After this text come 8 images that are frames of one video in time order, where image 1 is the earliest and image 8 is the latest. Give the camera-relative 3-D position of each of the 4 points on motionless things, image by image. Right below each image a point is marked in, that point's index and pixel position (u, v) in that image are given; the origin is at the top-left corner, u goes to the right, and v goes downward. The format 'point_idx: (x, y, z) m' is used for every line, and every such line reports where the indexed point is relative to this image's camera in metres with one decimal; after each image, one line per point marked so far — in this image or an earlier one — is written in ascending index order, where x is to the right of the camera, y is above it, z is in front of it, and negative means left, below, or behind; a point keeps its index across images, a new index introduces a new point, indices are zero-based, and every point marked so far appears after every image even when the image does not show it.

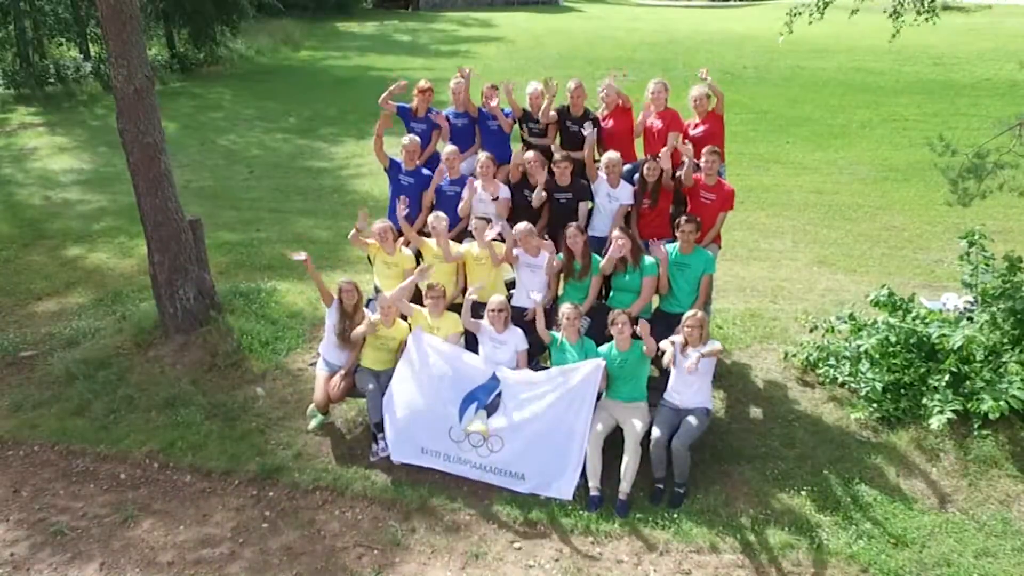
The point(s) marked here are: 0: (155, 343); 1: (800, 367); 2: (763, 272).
0: (-2.3, -0.4, +7.1) m
1: (+1.7, -0.5, +6.5) m
2: (+2.0, +0.1, +8.7) m
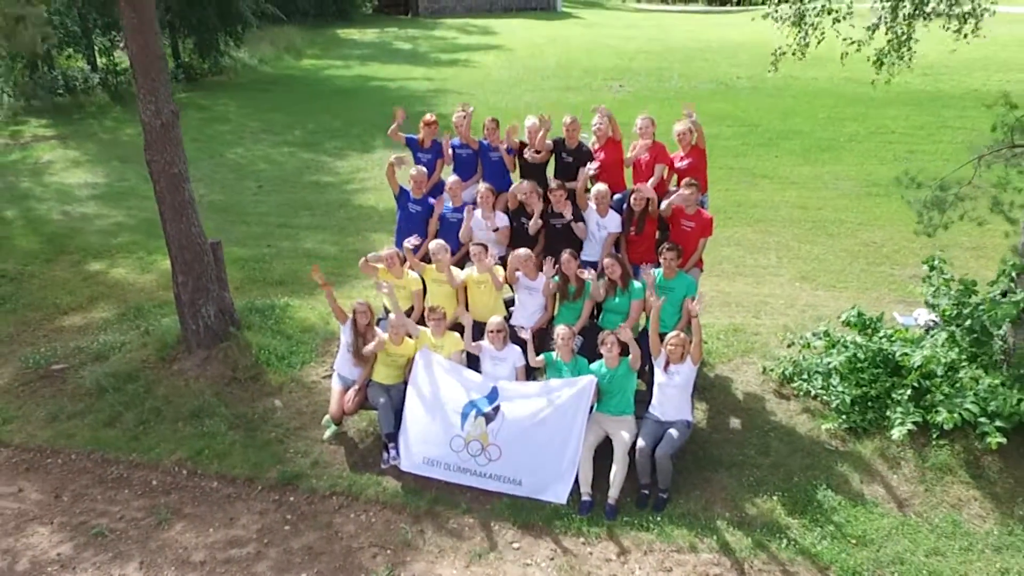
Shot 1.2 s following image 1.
0: (-2.3, -0.5, +7.6) m
1: (+1.7, -0.6, +7.0) m
2: (+2.0, 0.0, +9.2) m
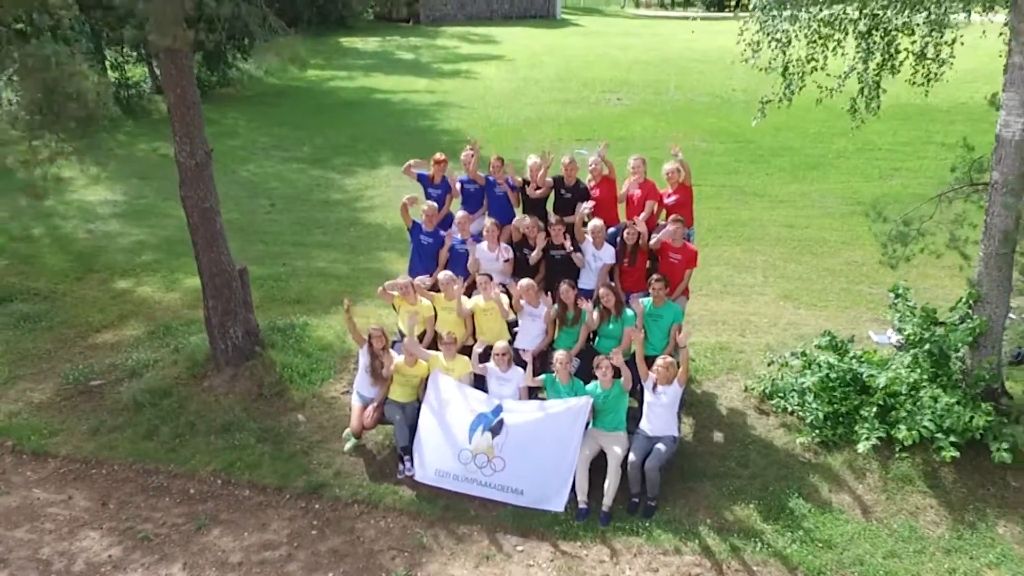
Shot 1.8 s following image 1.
0: (-2.3, -0.6, +8.3) m
1: (+1.7, -0.7, +7.6) m
2: (+2.0, -0.1, +9.9) m
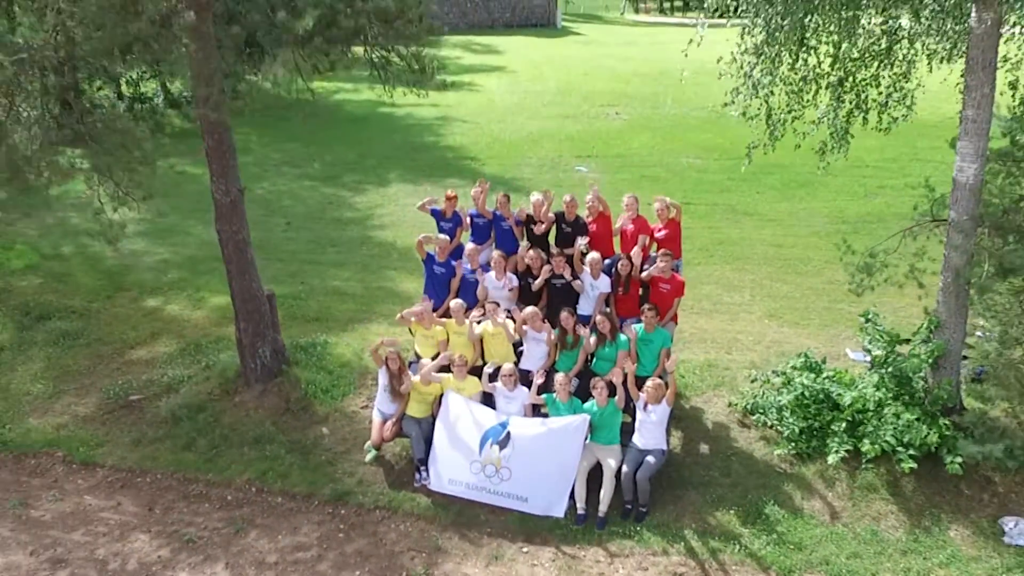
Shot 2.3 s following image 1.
0: (-2.3, -0.8, +9.0) m
1: (+1.7, -0.9, +8.4) m
2: (+2.0, -0.3, +10.6) m
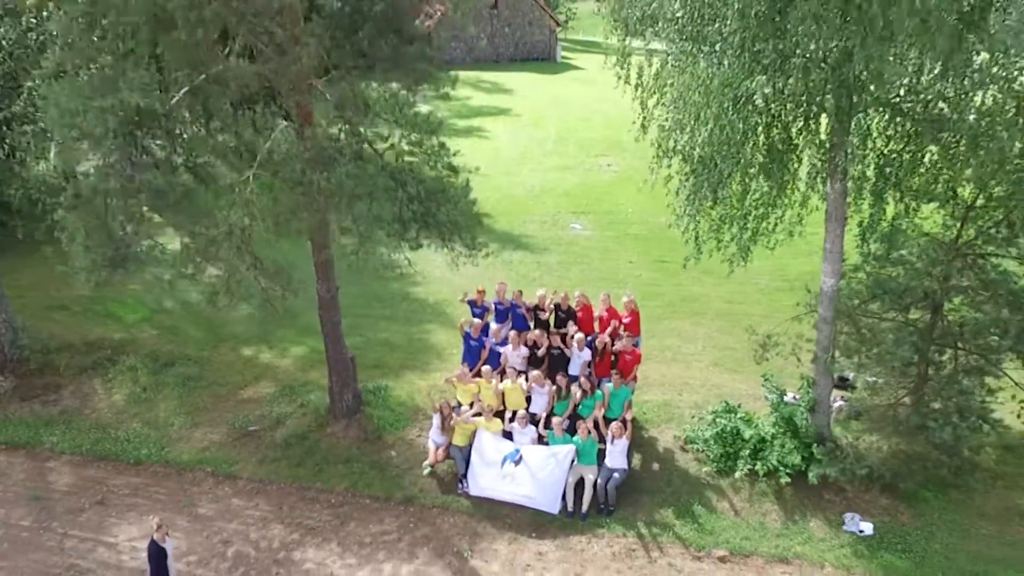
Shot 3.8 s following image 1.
0: (-2.1, -1.6, +12.7) m
1: (+1.9, -1.7, +12.1) m
2: (+2.2, -1.1, +14.3) m
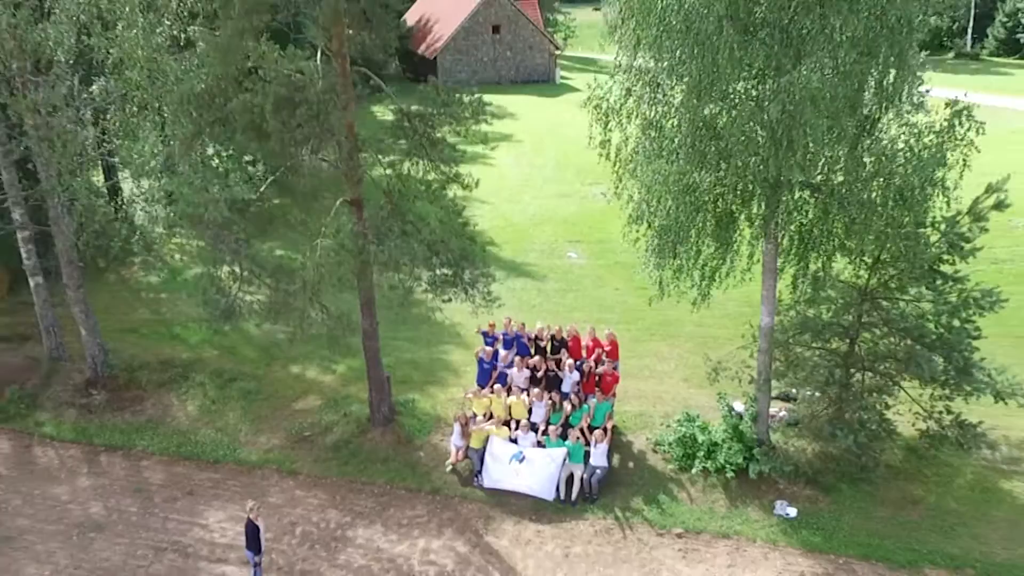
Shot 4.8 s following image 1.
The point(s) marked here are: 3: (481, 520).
0: (-2.1, -2.0, +15.7) m
1: (+1.9, -2.1, +15.1) m
2: (+2.2, -1.5, +17.3) m
3: (-0.4, -2.8, +13.5) m
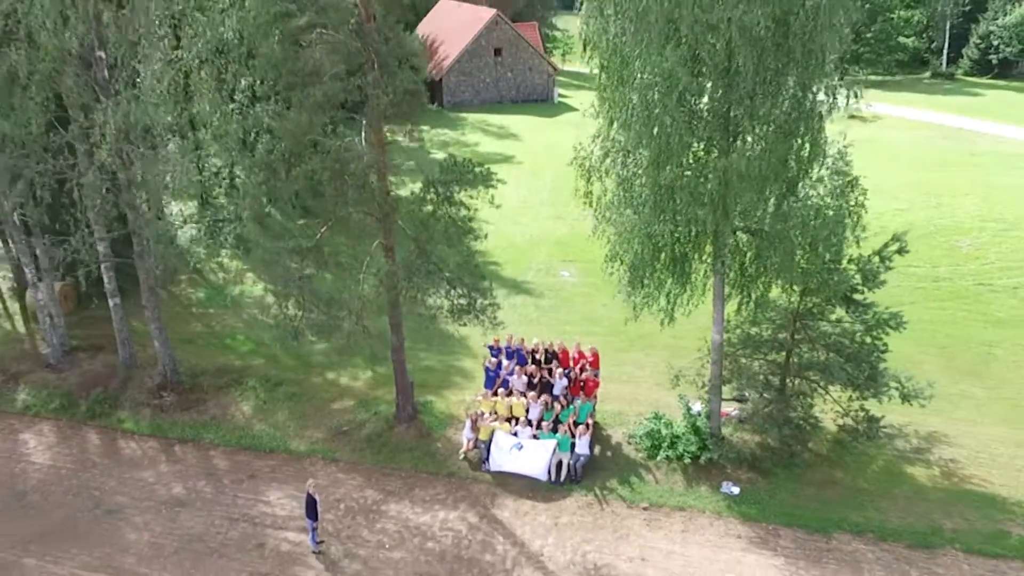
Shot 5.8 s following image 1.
0: (-2.0, -2.4, +19.2) m
1: (+1.9, -2.5, +18.5) m
2: (+2.2, -1.9, +20.7) m
3: (-0.4, -3.2, +16.9) m
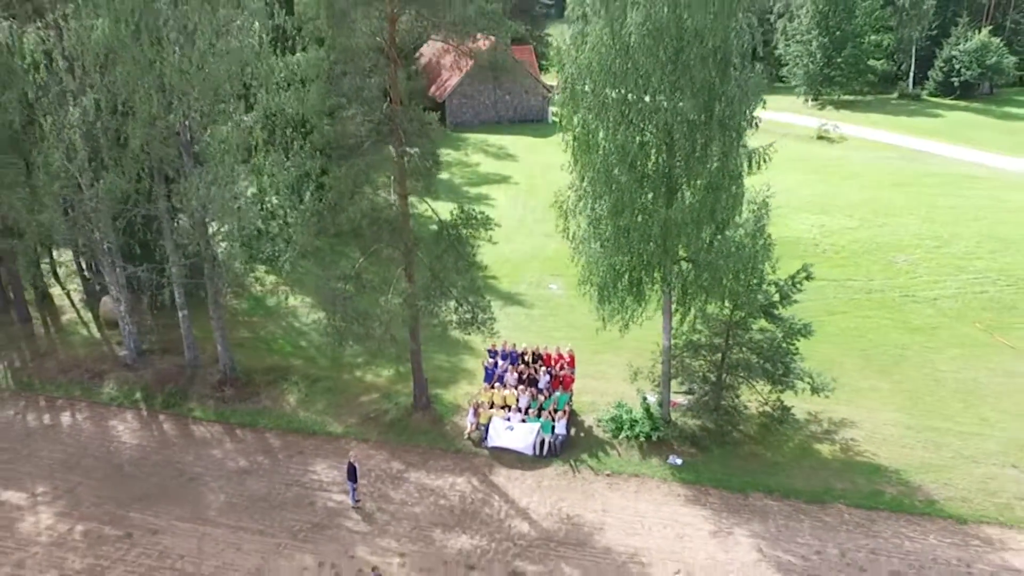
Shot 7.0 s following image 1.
0: (-2.2, -2.7, +24.0) m
1: (+1.8, -2.8, +23.3) m
2: (+2.1, -2.2, +25.6) m
3: (-0.5, -3.5, +21.8) m
